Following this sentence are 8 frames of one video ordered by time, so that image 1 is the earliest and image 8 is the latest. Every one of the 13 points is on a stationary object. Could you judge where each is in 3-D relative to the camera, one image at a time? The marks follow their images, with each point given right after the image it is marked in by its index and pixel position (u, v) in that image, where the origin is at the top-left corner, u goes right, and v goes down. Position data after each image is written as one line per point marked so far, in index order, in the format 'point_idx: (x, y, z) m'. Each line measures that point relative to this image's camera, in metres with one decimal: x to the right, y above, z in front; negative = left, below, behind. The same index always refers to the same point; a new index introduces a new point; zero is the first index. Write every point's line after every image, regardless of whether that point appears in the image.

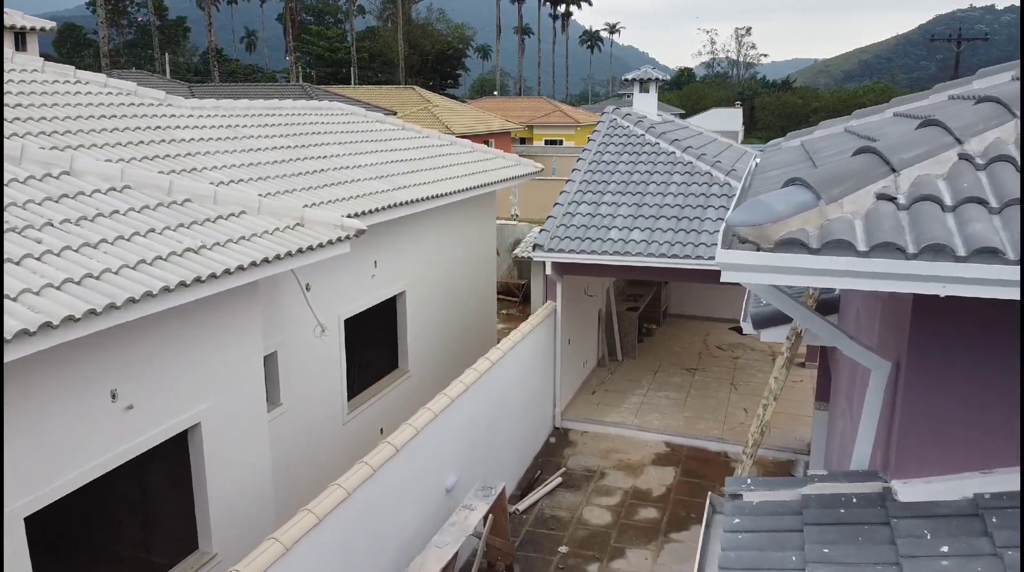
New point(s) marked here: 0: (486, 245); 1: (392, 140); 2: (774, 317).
0: (-0.5, +0.8, +14.4) m
1: (-2.2, +2.6, +12.7) m
2: (+2.5, -0.3, +6.8) m
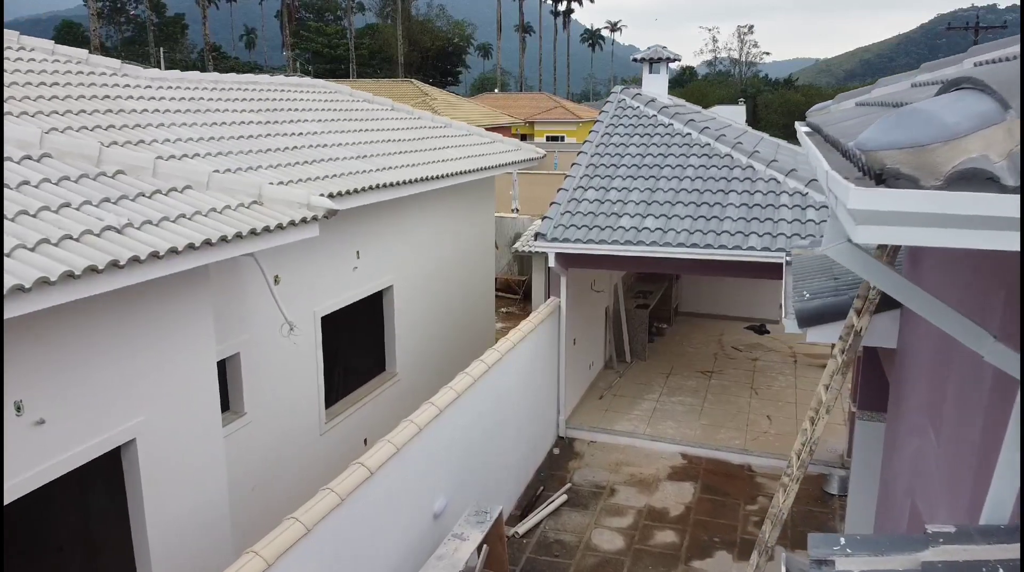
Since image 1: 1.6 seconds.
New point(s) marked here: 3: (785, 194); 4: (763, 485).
0: (-0.5, +0.9, +13.3) m
1: (-2.2, +2.7, +11.6) m
2: (+2.5, -0.2, +5.6) m
3: (+3.6, +1.2, +9.5) m
4: (+3.2, -2.5, +9.1) m
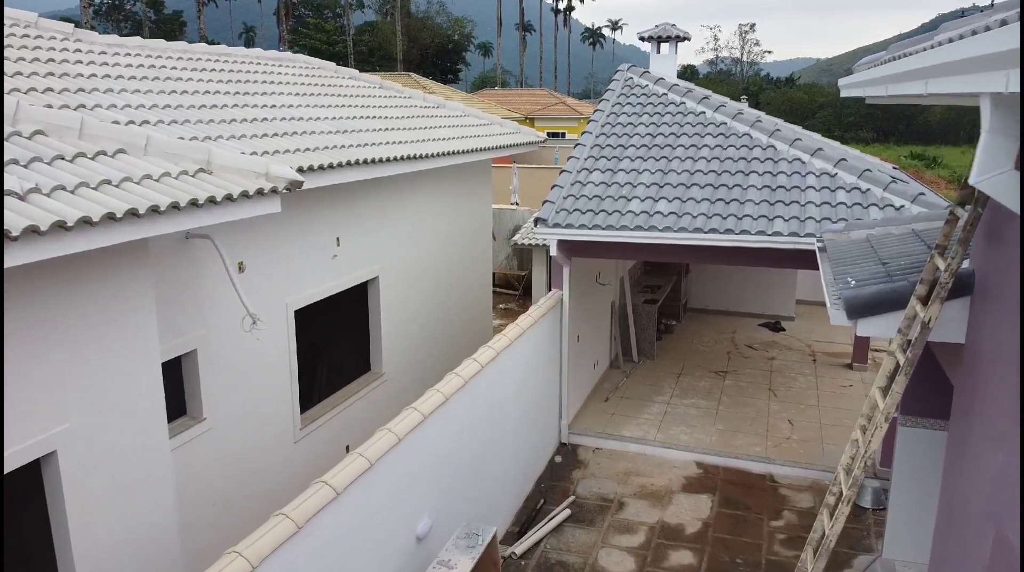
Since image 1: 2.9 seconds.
0: (-0.5, +1.0, +12.4) m
1: (-2.3, +2.8, +10.7) m
2: (+2.4, -0.1, +4.7) m
3: (+3.6, +1.3, +8.5) m
4: (+3.2, -2.4, +8.1) m
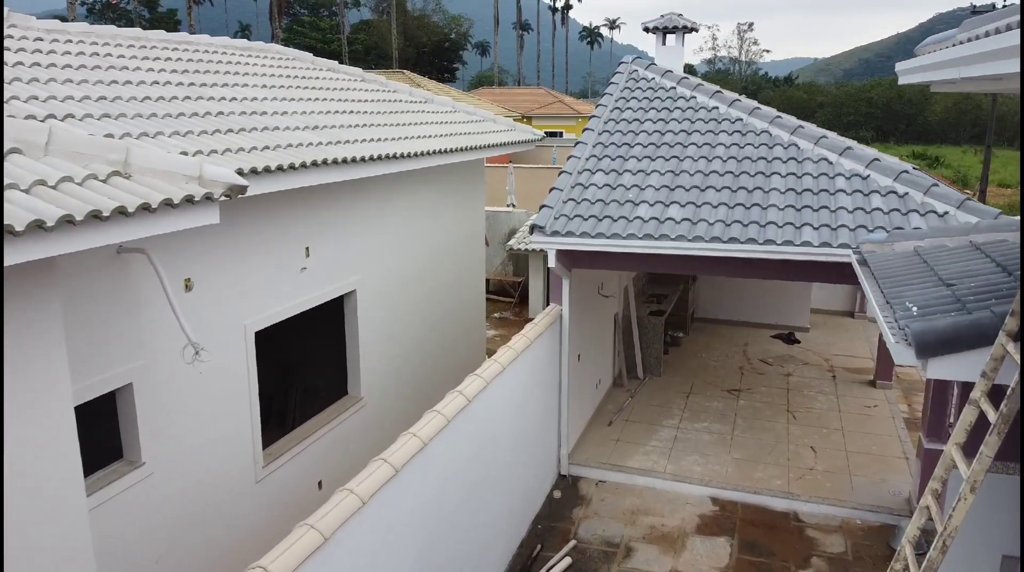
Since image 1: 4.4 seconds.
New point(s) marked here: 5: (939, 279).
0: (-0.6, +0.9, +11.5) m
1: (-2.4, +2.6, +9.7) m
2: (+2.4, -0.3, +3.8) m
3: (+3.5, +1.2, +7.6) m
4: (+3.1, -2.6, +7.2) m
5: (+2.8, 0.0, +4.7) m
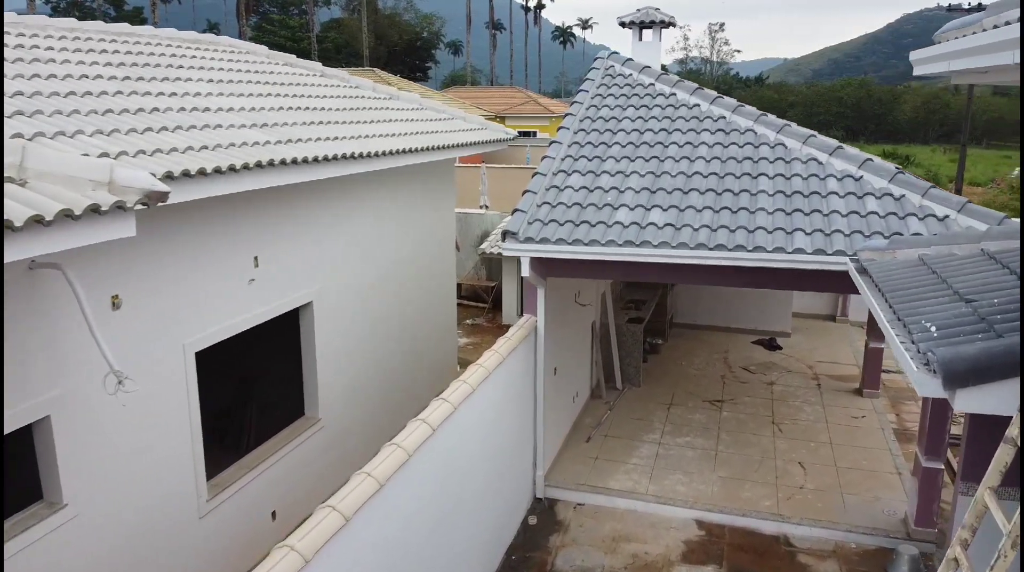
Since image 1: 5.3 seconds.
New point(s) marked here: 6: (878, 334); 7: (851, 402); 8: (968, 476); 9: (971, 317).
0: (-1.1, +0.7, +10.8) m
1: (-2.7, +2.5, +9.1) m
2: (+2.2, -0.4, +3.3) m
3: (+3.2, +1.1, +7.2) m
4: (+2.8, -2.7, +6.7) m
5: (+2.7, 0.0, +4.3) m
6: (+5.1, -0.7, +9.9) m
7: (+4.8, -1.6, +10.0) m
8: (+3.4, -1.4, +5.3) m
9: (+2.5, -0.2, +3.8) m
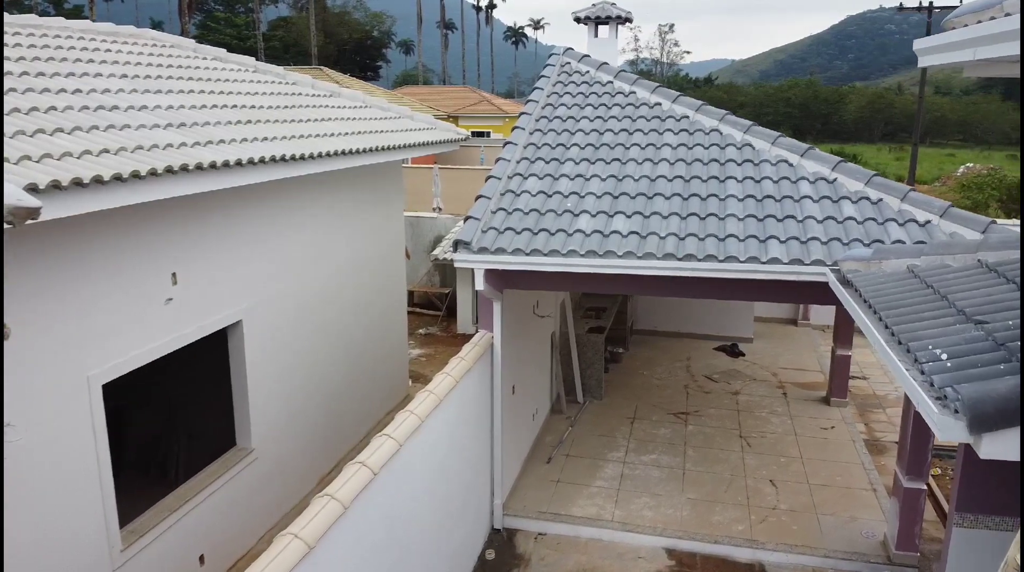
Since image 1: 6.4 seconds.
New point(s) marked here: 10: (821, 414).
0: (-1.7, +0.6, +10.1) m
1: (-3.3, +2.3, +8.3) m
2: (+2.0, -0.5, +2.8) m
3: (+2.8, +1.0, +6.7) m
4: (+2.4, -2.8, +6.3) m
5: (+2.4, -0.1, +3.8) m
6: (+4.5, -0.7, +9.6) m
7: (+4.2, -1.7, +9.7) m
8: (+3.1, -1.5, +4.9) m
9: (+2.2, -0.3, +3.4) m
10: (+4.2, -1.7, +9.7) m
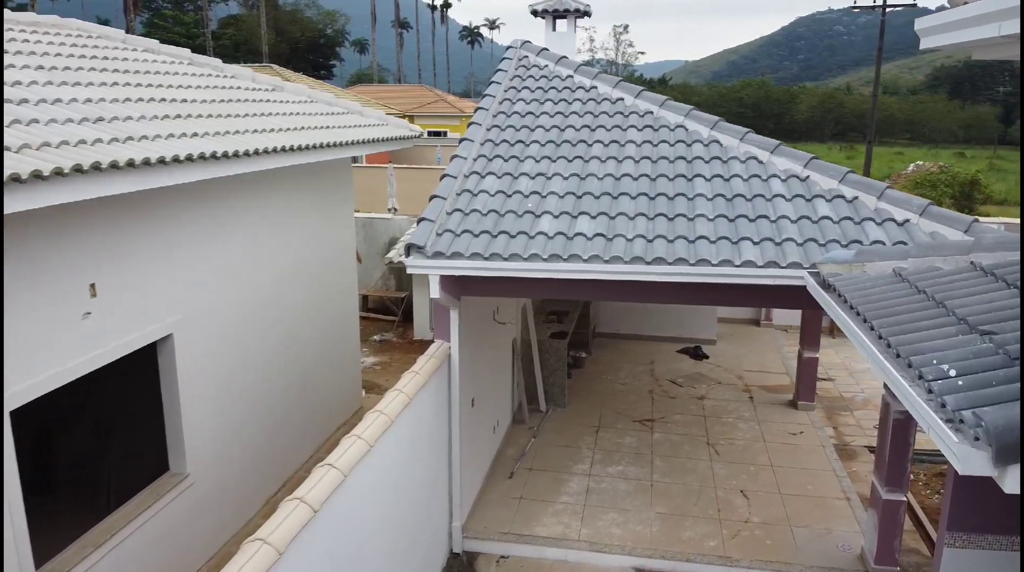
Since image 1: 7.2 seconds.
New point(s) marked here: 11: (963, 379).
0: (-2.3, +0.5, +9.6) m
1: (-3.8, +2.2, +7.6) m
2: (+1.9, -0.5, +2.5) m
3: (+2.4, +1.0, +6.4) m
4: (+2.1, -2.8, +5.9) m
5: (+2.2, -0.2, +3.5) m
6: (+3.9, -0.7, +9.3) m
7: (+3.6, -1.7, +9.4) m
8: (+2.9, -1.5, +4.6) m
9: (+2.0, -0.3, +3.0) m
10: (+3.7, -1.7, +9.4) m
11: (+1.9, -0.4, +2.9) m
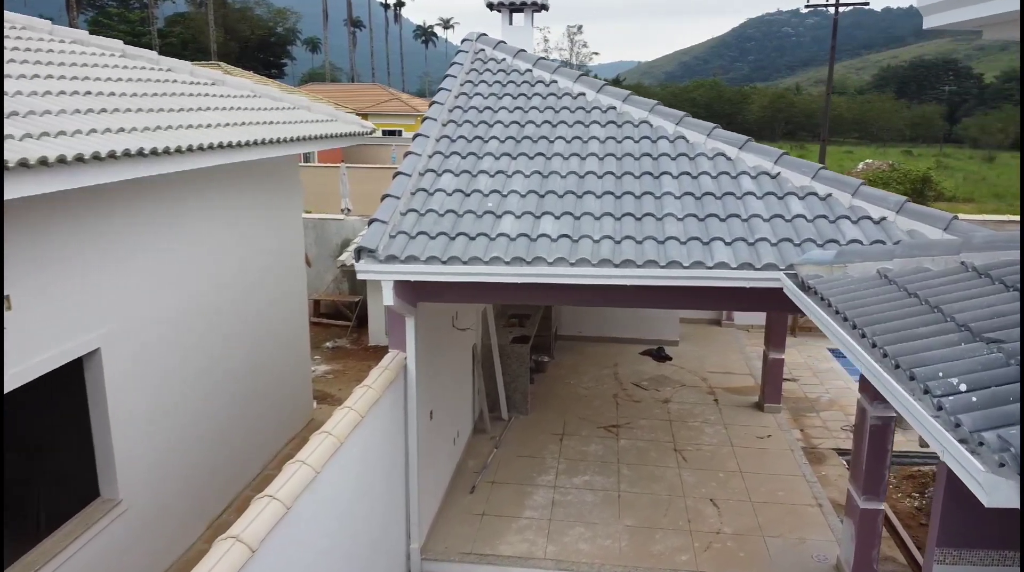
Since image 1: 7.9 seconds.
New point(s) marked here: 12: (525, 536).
0: (-2.8, +0.4, +9.0) m
1: (-4.2, +2.1, +7.0) m
2: (+1.8, -0.5, +2.2) m
3: (+2.0, +0.9, +6.1) m
4: (+1.8, -2.8, +5.7) m
5: (+2.0, -0.2, +3.2) m
6: (+3.4, -0.7, +9.2) m
7: (+3.1, -1.7, +9.3) m
8: (+2.6, -1.5, +4.3) m
9: (+1.9, -0.3, +2.7) m
10: (+3.1, -1.7, +9.2) m
11: (+1.7, -0.4, +2.6) m
12: (+0.1, -2.4, +6.8) m
